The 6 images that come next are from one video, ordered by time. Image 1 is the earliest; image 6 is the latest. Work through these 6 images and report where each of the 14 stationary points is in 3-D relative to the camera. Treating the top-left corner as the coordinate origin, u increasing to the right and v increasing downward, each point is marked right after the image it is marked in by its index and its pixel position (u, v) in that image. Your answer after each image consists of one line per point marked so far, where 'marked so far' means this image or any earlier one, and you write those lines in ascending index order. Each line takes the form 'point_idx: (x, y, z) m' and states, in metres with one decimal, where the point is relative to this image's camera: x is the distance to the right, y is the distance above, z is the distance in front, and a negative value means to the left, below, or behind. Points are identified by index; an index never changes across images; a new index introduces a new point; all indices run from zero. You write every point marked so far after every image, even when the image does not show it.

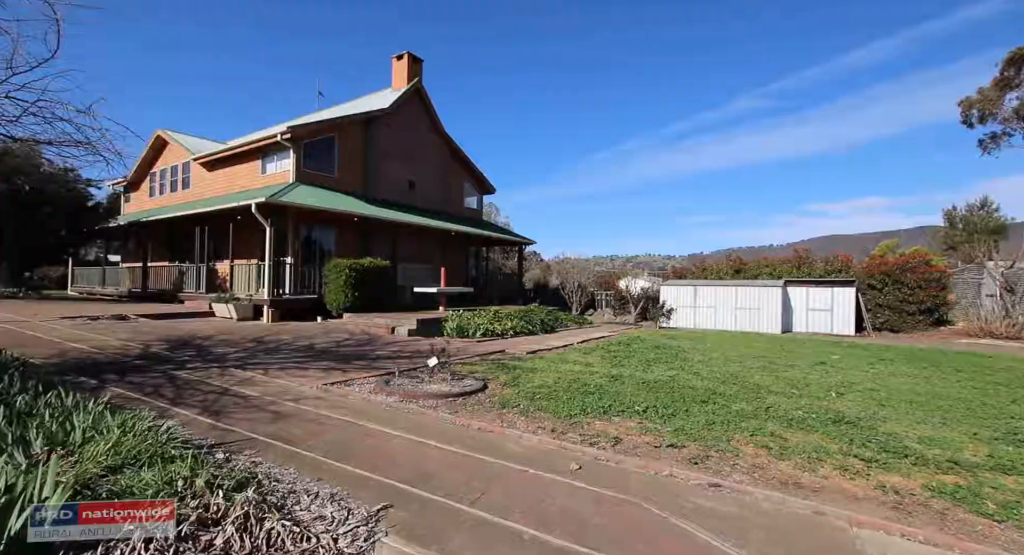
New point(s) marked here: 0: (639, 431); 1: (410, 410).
0: (+1.3, -1.5, +4.7) m
1: (-1.1, -1.4, +5.1) m
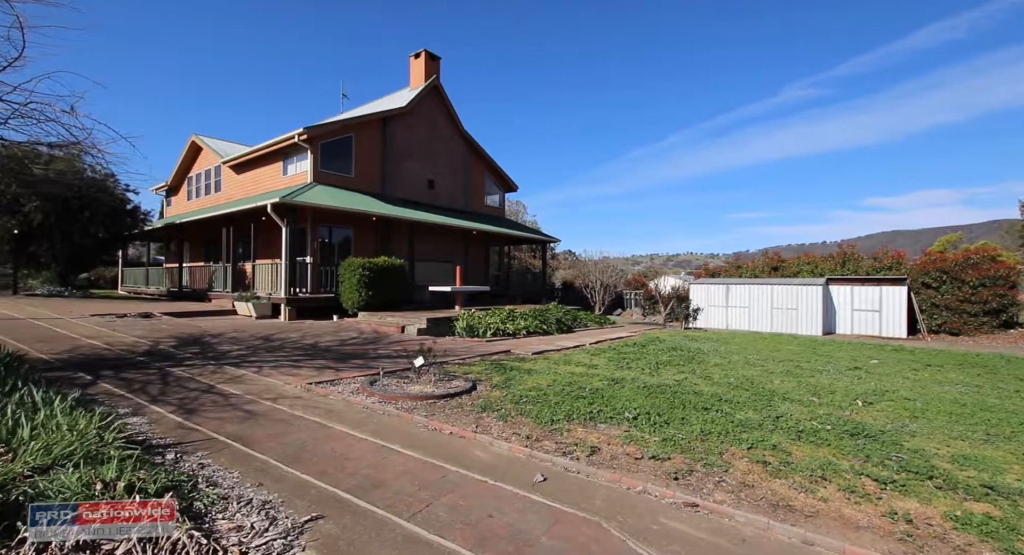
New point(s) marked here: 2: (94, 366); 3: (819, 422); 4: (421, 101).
0: (+1.0, -1.5, +4.4) m
1: (-1.3, -1.4, +5.0) m
2: (-5.3, -1.1, +6.1) m
3: (+3.3, -1.5, +5.0) m
4: (-3.1, +6.0, +16.1) m
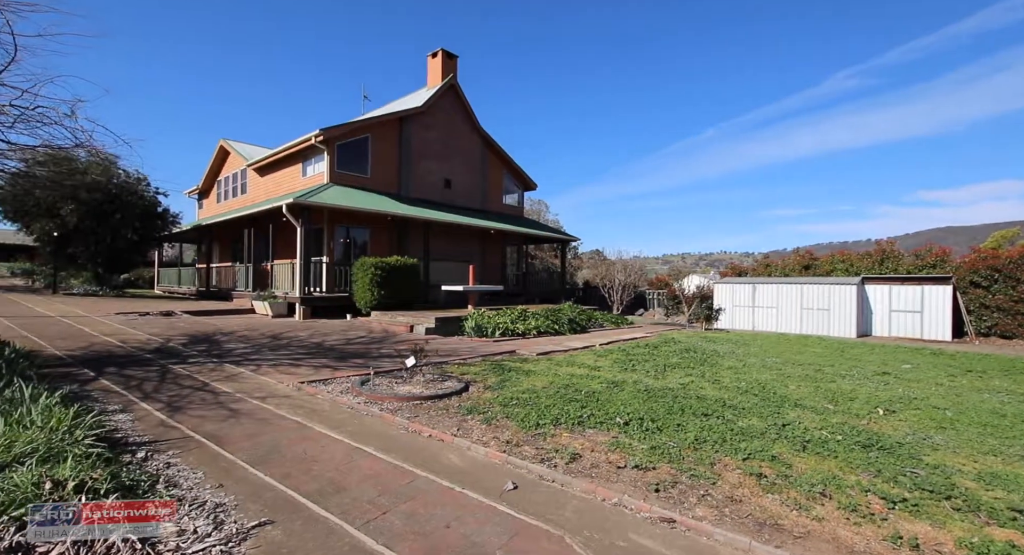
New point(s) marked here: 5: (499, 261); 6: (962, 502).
0: (+0.8, -1.5, +4.1) m
1: (-1.5, -1.4, +4.9) m
2: (-5.4, -1.1, +6.2) m
3: (+3.1, -1.5, +4.7) m
4: (-2.5, +6.0, +16.1) m
5: (-0.5, +0.6, +17.5) m
6: (+3.2, -1.6, +3.4) m
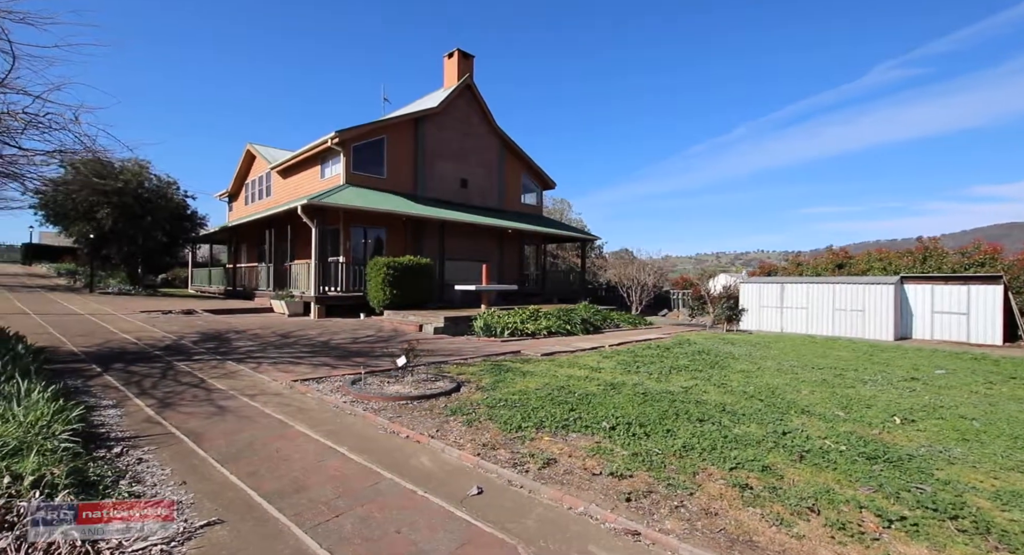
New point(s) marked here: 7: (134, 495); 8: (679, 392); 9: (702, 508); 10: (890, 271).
0: (+0.6, -1.5, +3.9) m
1: (-1.6, -1.4, +4.8) m
2: (-5.5, -1.1, +6.5) m
3: (+2.9, -1.5, +4.3) m
4: (-1.9, +6.0, +16.1) m
5: (+0.2, +0.6, +17.4) m
6: (+2.9, -1.6, +3.1) m
7: (-2.4, -1.4, +3.0) m
8: (+2.0, -1.4, +5.8) m
9: (+1.3, -1.5, +3.2) m
10: (+13.0, +0.2, +16.4) m
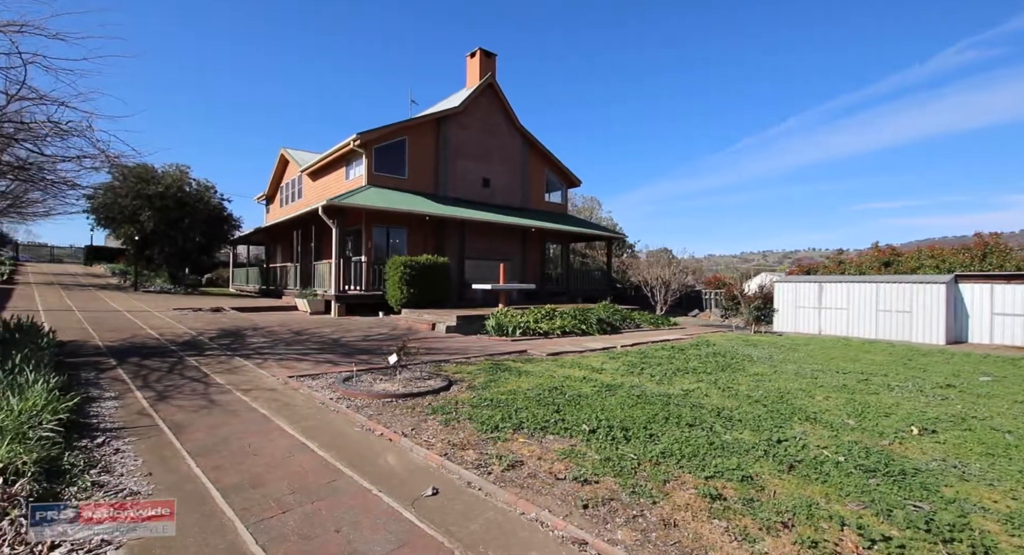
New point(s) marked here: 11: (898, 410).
0: (+0.4, -1.4, +3.8) m
1: (-1.8, -1.3, +4.9) m
2: (-5.5, -1.1, +6.8) m
3: (+2.7, -1.5, +4.0) m
4: (-1.2, +6.0, +16.1) m
5: (+1.0, +0.7, +17.2) m
6: (+2.6, -1.5, +2.7) m
7: (-2.7, -1.4, +3.1) m
8: (+1.9, -1.4, +5.5) m
9: (+0.9, -1.5, +3.0) m
10: (+13.7, +0.3, +15.2) m
11: (+4.3, -1.5, +5.4) m
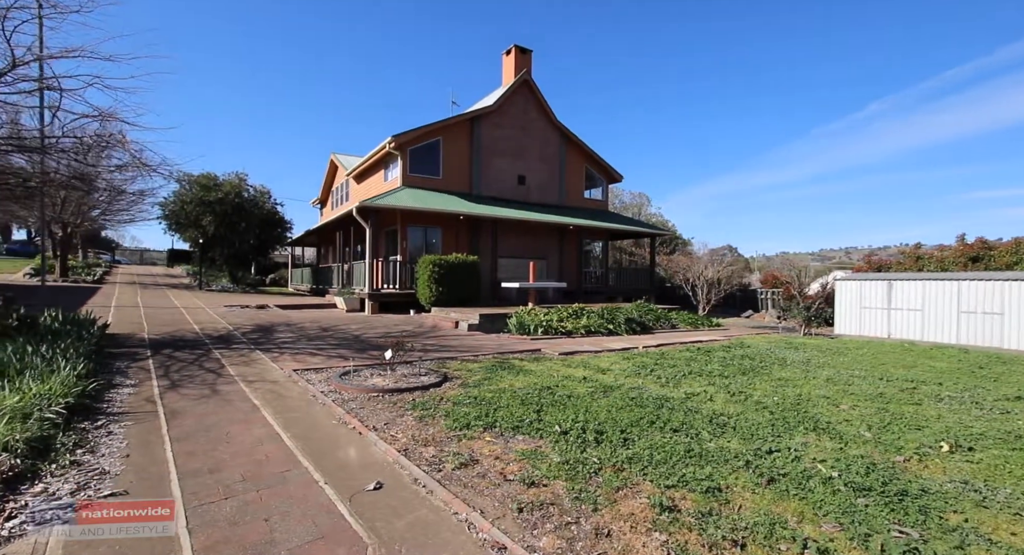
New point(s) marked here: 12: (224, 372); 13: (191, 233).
0: (0.0, -1.4, +3.7) m
1: (-2.0, -1.3, +5.0) m
2: (-5.4, -1.0, +7.4) m
3: (+2.4, -1.4, +3.6) m
4: (0.0, +6.0, +16.1) m
5: (+2.4, +0.7, +16.9) m
6: (+2.1, -1.5, +2.3) m
7: (-3.1, -1.3, +3.4) m
8: (+1.8, -1.3, +5.2) m
9: (+0.5, -1.4, +2.8) m
10: (+14.7, +0.4, +13.3) m
11: (+4.2, -1.4, +4.7) m
12: (-3.6, -1.2, +6.0) m
13: (-13.0, +1.8, +19.6) m
